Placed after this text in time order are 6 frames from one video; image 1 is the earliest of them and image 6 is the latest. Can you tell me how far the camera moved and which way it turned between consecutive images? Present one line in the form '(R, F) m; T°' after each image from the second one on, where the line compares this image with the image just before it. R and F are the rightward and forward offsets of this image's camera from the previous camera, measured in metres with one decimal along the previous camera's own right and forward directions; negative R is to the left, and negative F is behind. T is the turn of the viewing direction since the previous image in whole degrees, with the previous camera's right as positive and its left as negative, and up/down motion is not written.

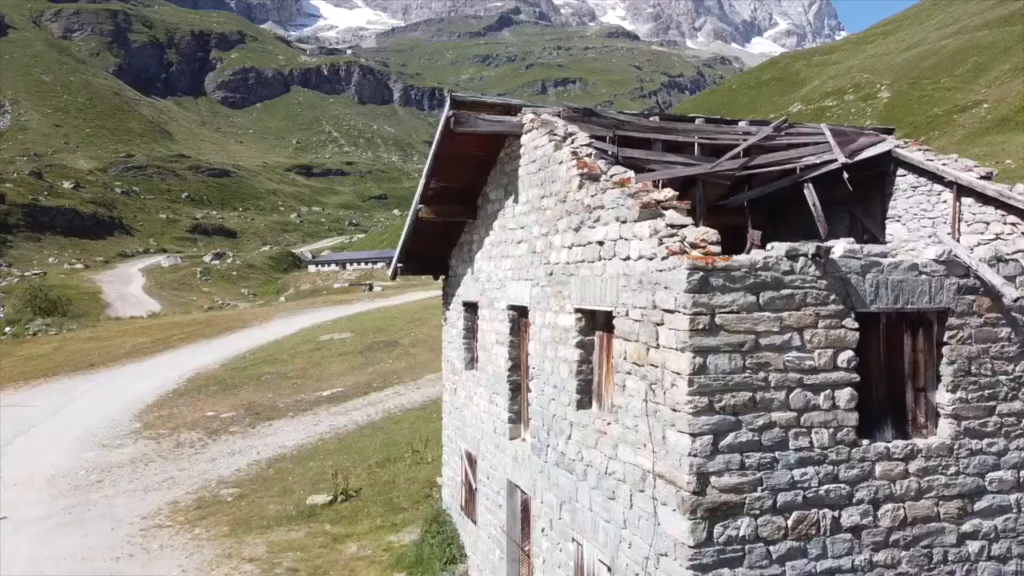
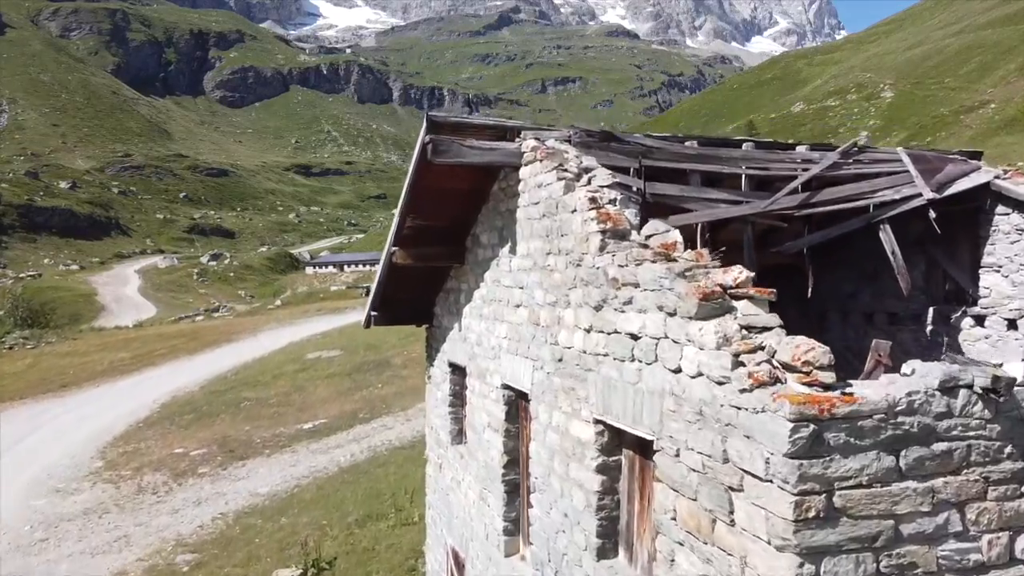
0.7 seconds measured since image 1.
(0.0, +1.7) m; 0°
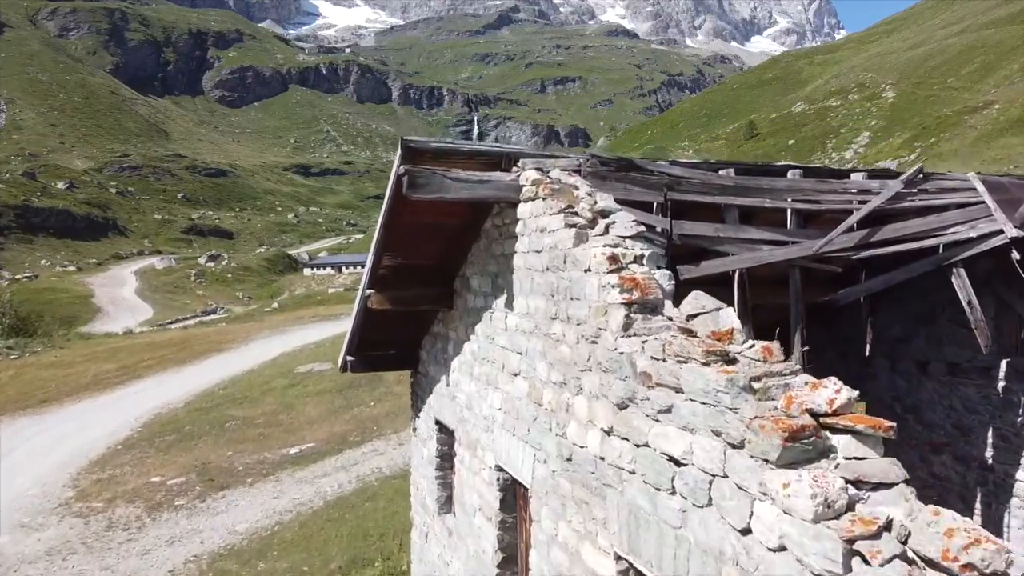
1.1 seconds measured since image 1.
(0.0, +1.0) m; 0°
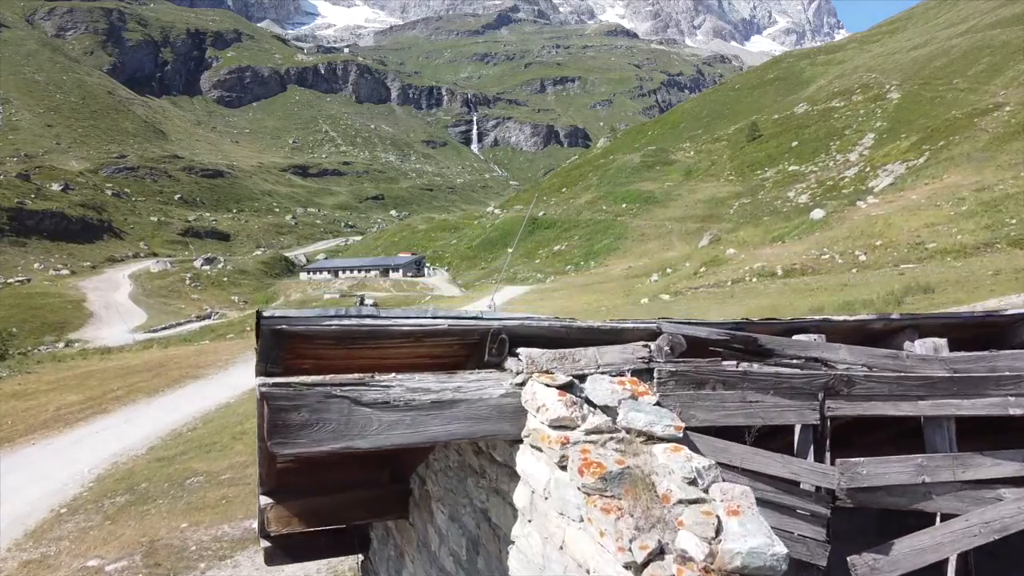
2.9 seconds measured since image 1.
(0.0, +2.4) m; 0°
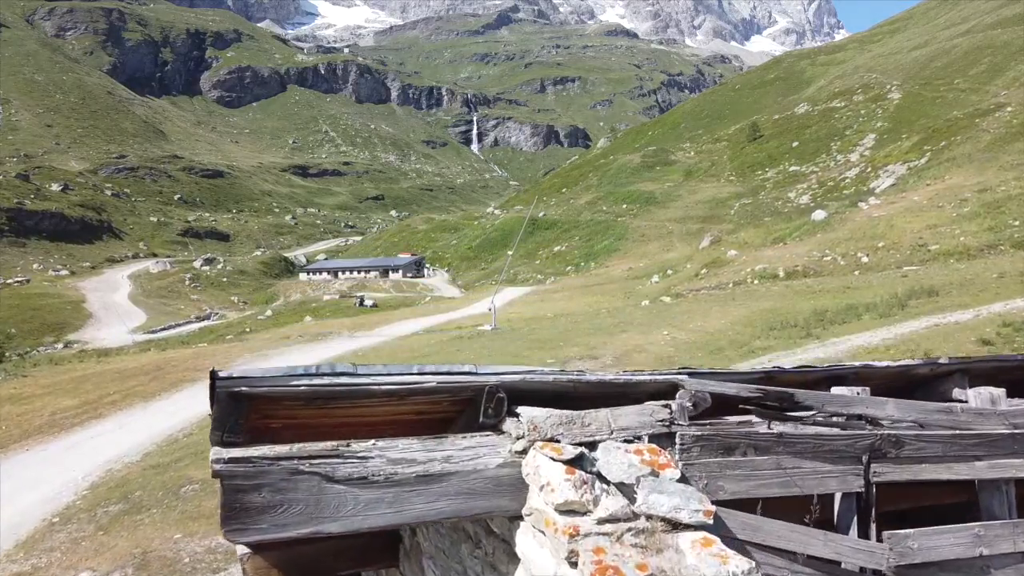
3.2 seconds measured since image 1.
(0.0, +0.3) m; 0°
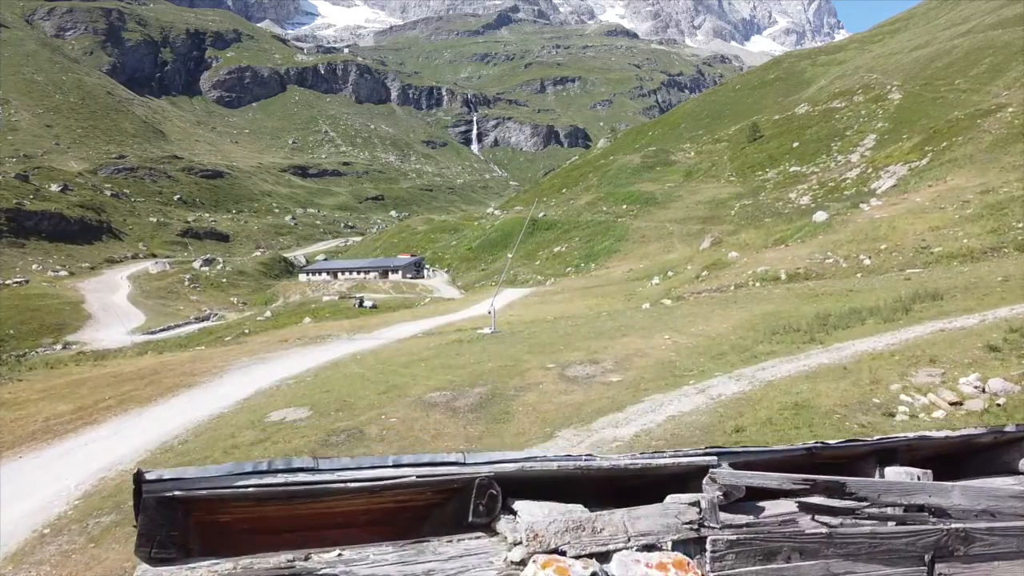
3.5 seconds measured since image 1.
(0.0, +0.3) m; 0°
